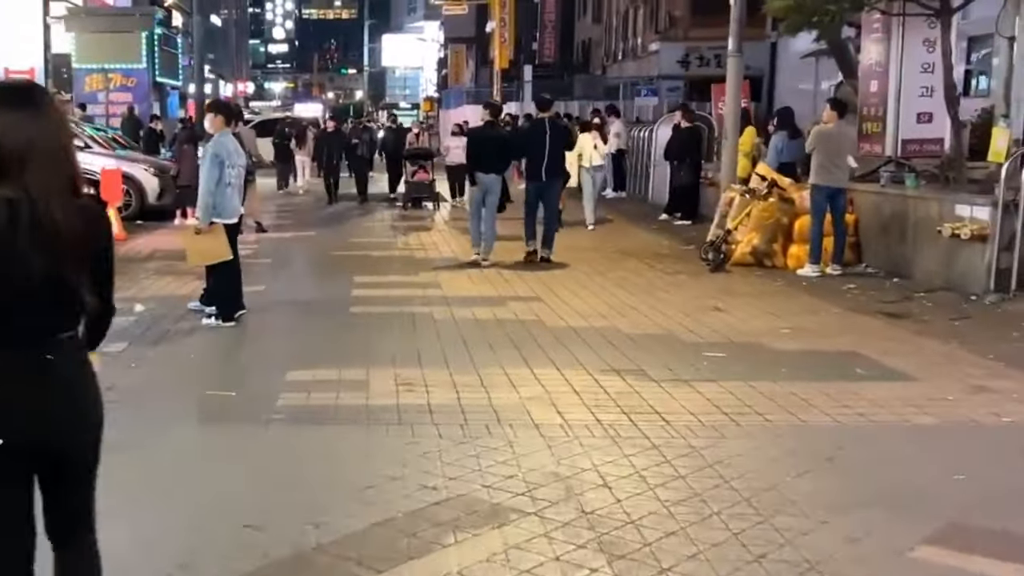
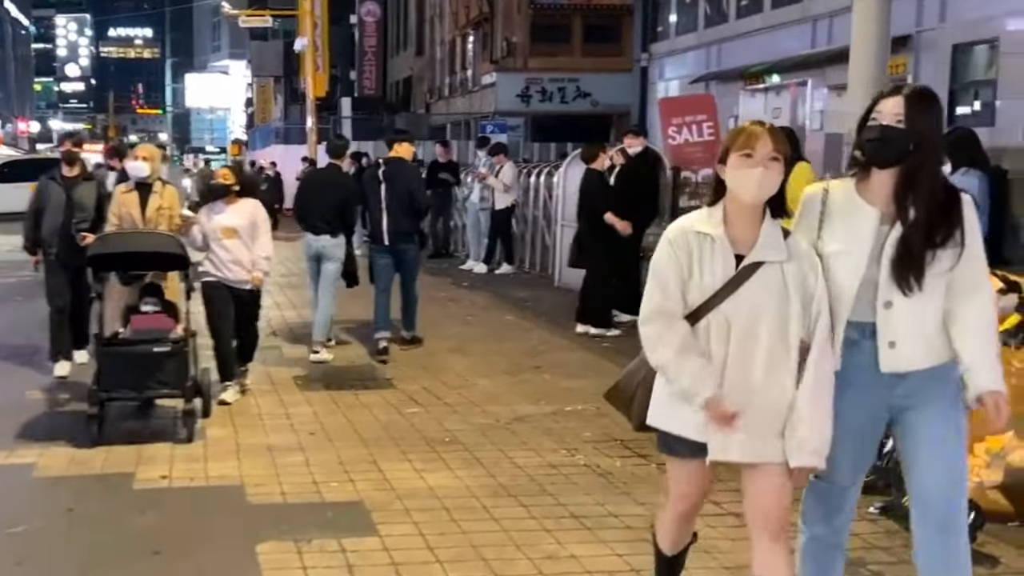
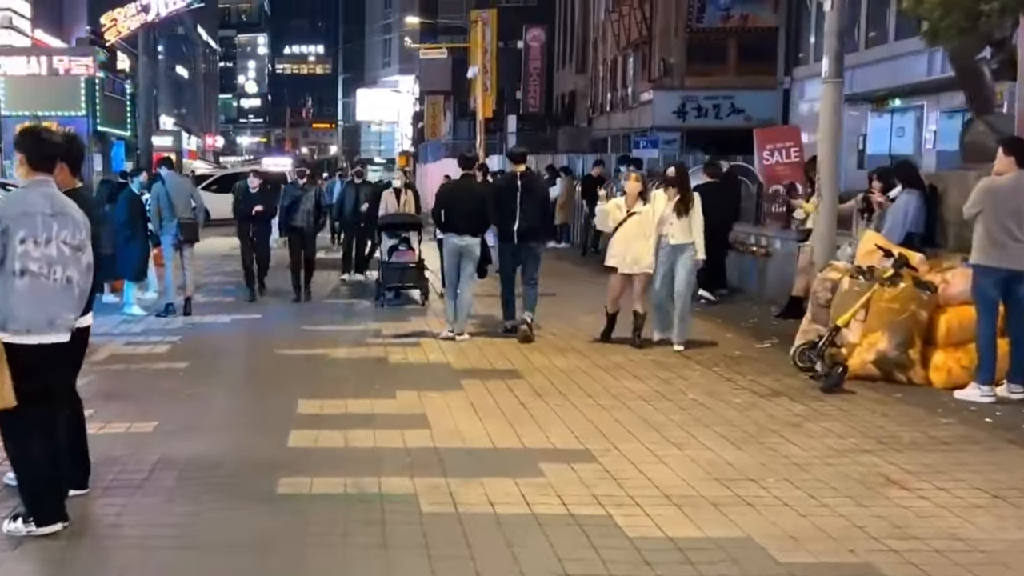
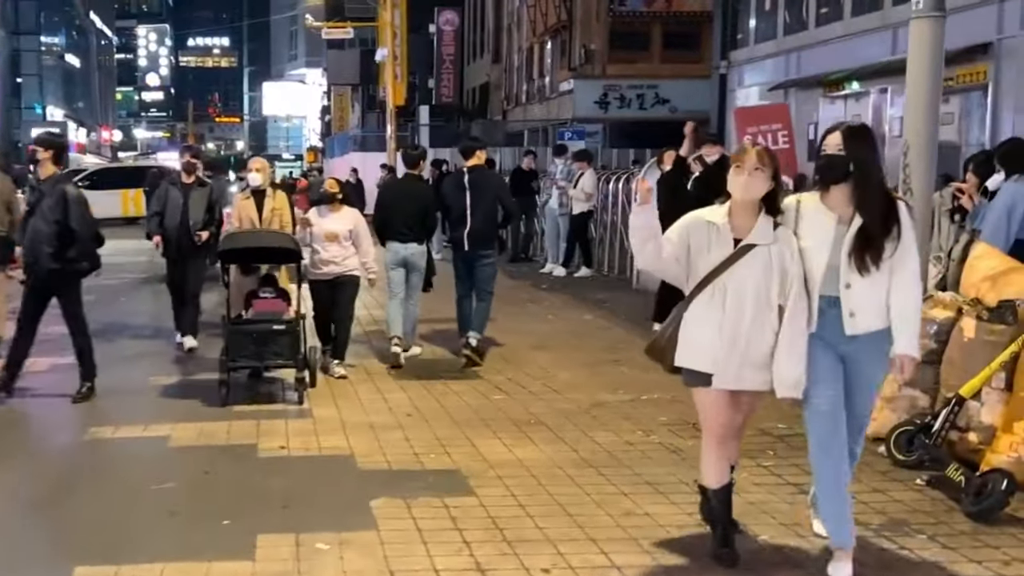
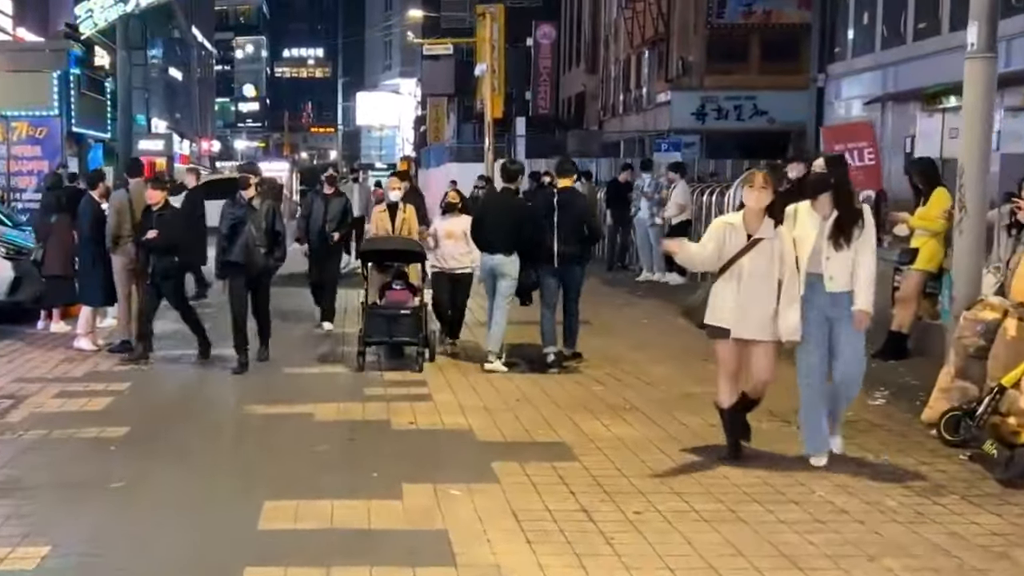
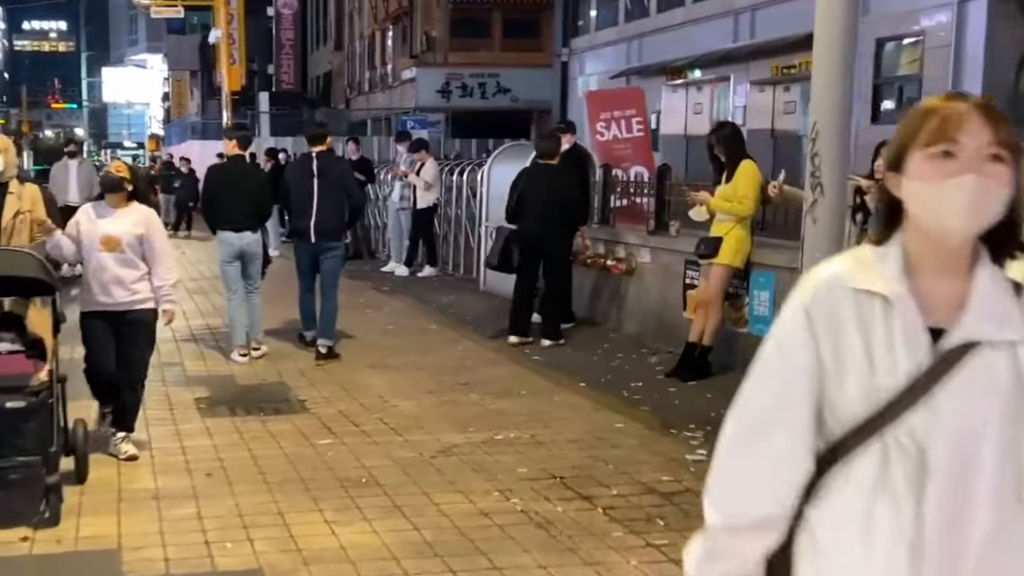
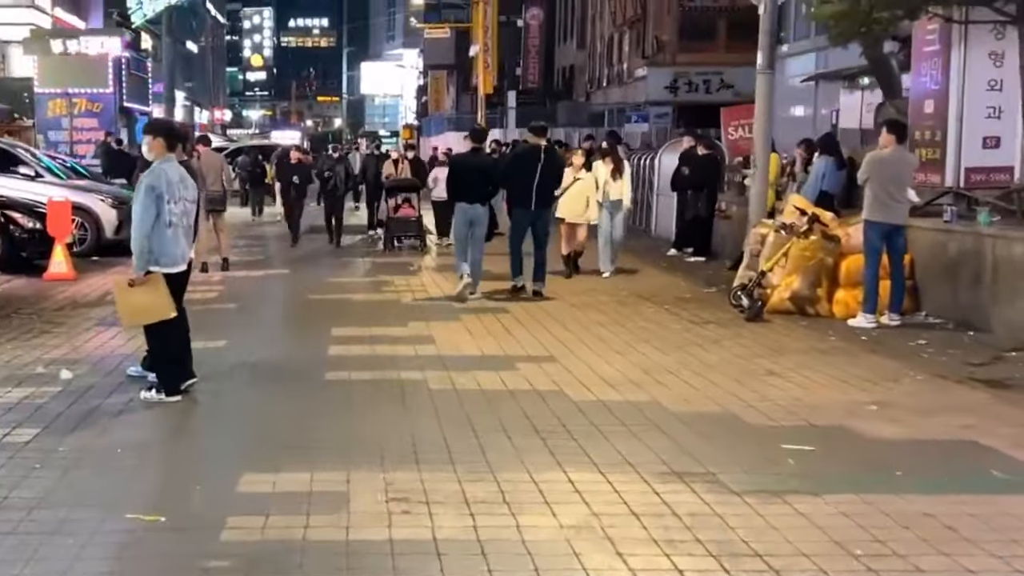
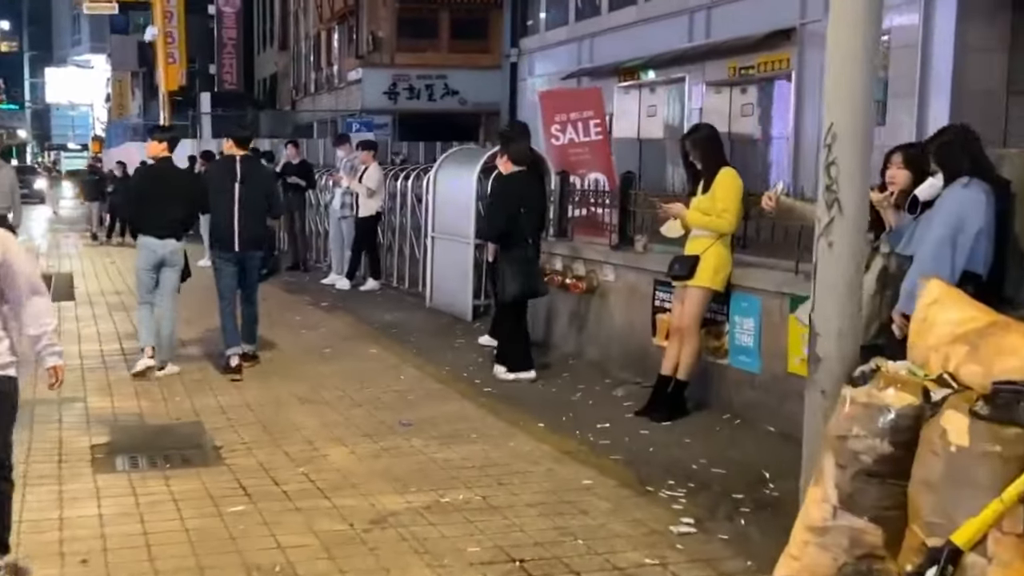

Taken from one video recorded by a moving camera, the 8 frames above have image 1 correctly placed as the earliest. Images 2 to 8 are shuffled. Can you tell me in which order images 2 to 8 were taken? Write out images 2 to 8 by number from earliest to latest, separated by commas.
7, 3, 5, 4, 2, 6, 8
